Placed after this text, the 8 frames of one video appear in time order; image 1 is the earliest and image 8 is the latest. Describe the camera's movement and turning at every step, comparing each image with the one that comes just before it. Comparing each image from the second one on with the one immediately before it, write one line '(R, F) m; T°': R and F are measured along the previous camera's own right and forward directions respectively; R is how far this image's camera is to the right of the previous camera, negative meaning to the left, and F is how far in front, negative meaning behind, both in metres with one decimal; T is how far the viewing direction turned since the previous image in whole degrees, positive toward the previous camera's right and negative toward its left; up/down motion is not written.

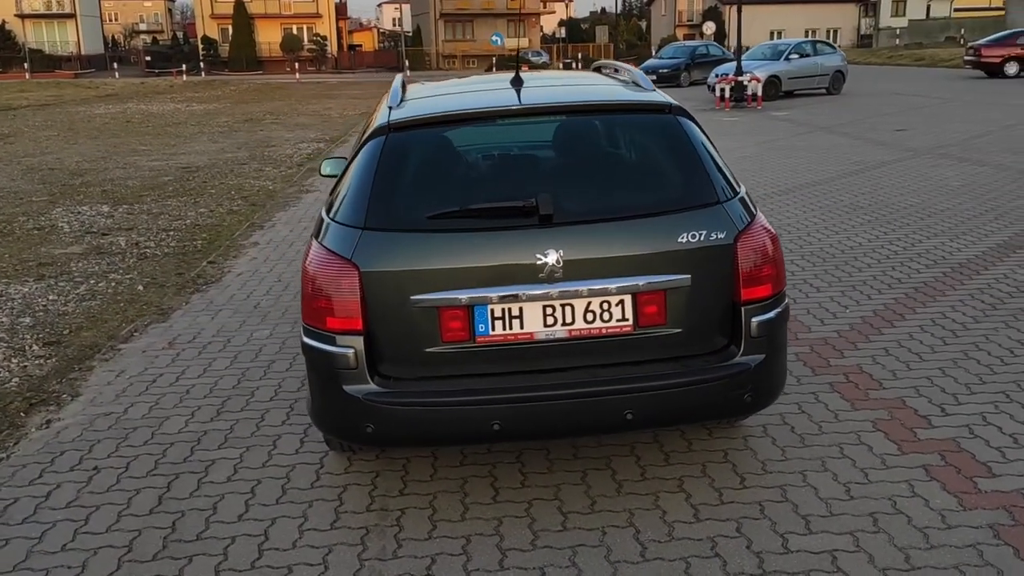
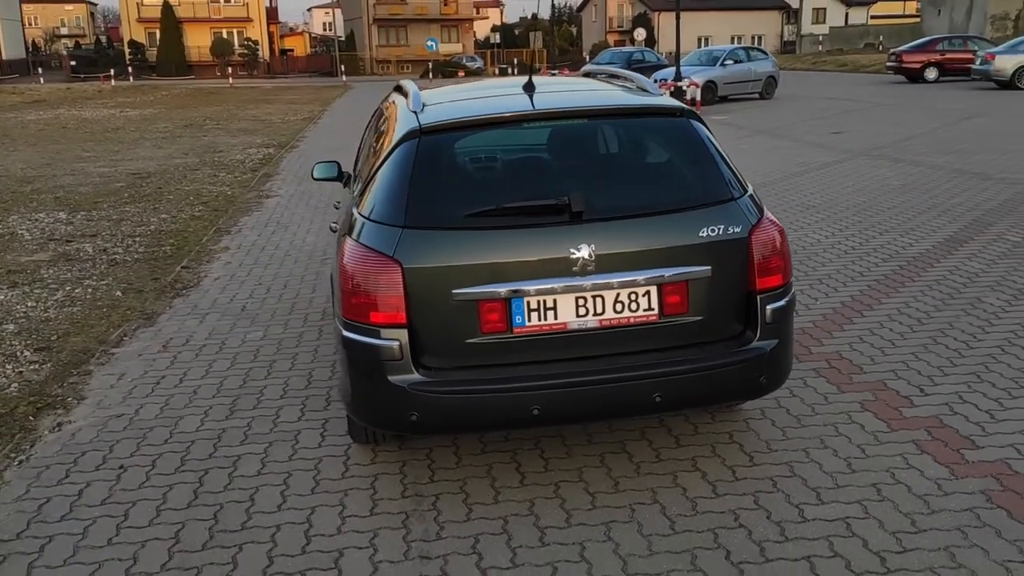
(-0.4, -0.2) m; +4°
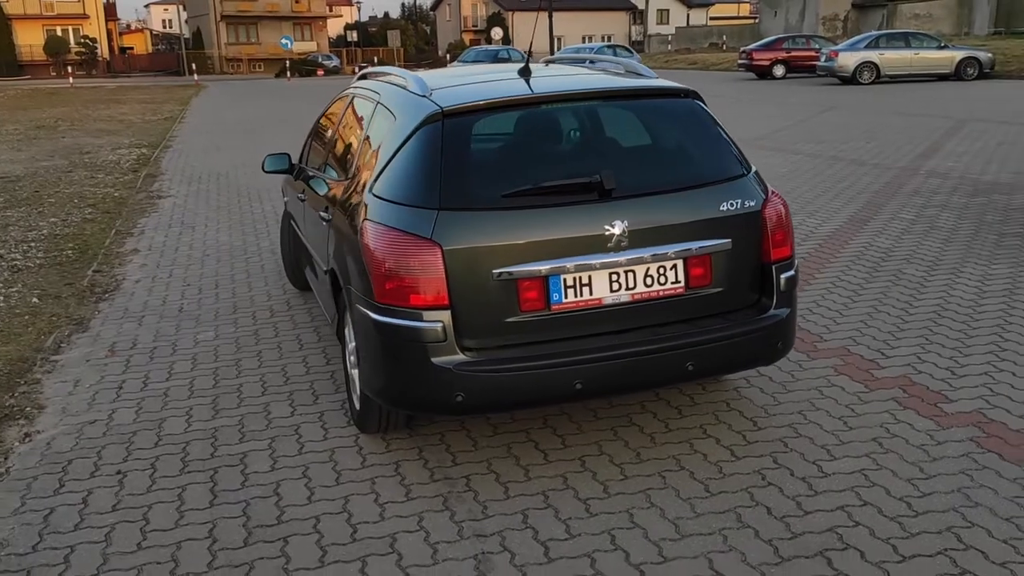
(-0.7, 0.0) m; +9°
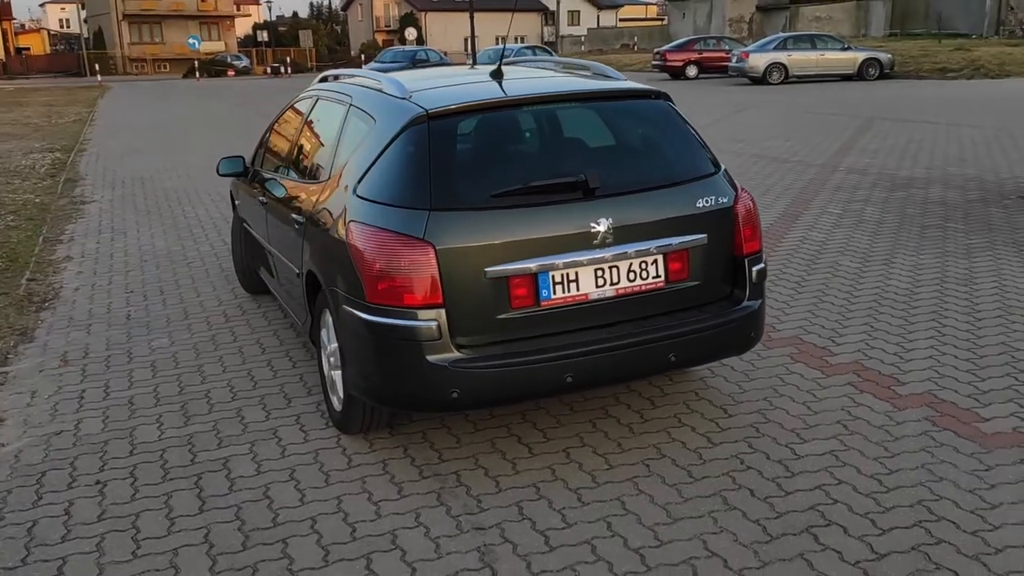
(-0.3, -0.1) m; +5°
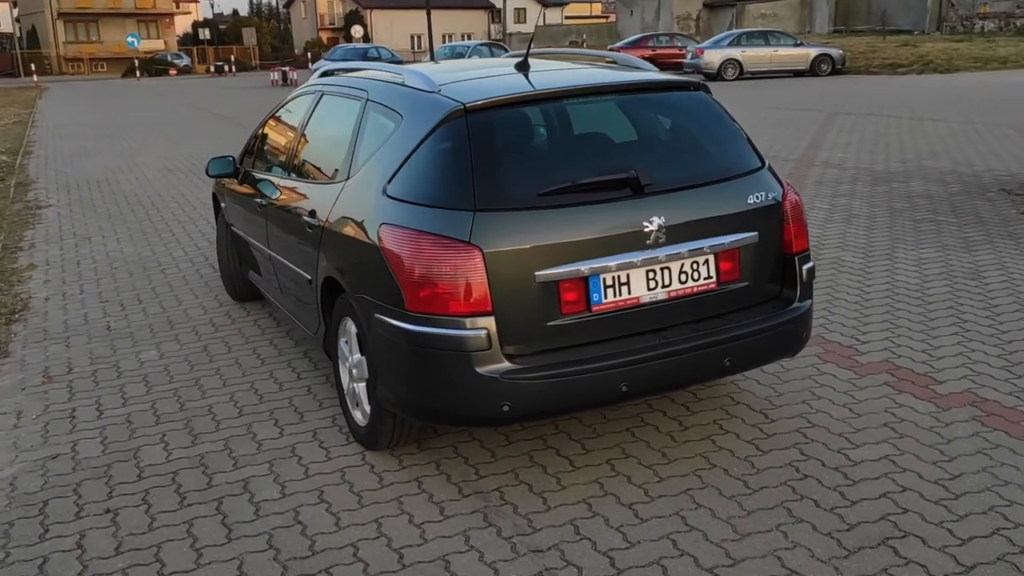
(-0.4, +0.2) m; +3°
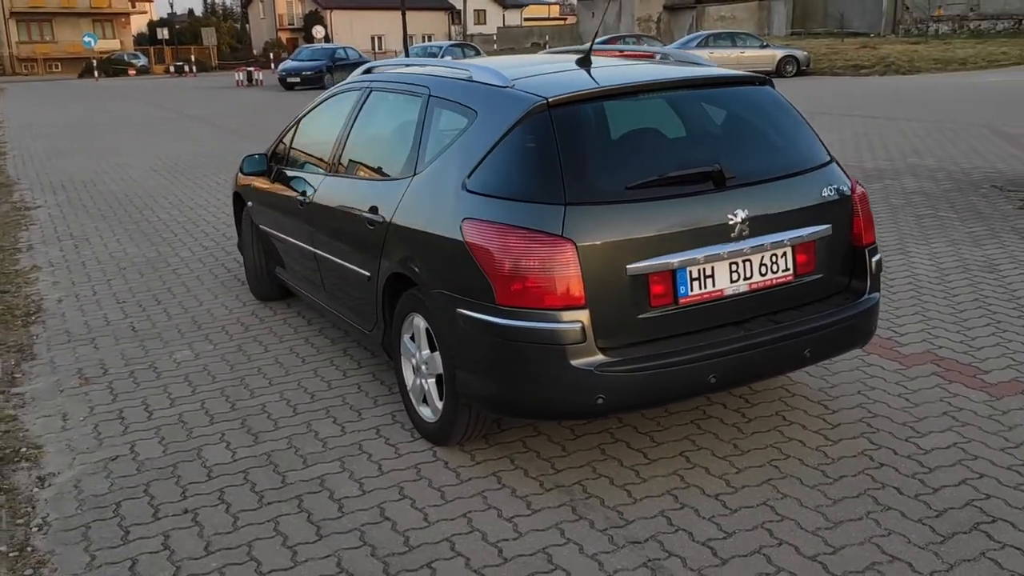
(-0.5, 0.0) m; +3°
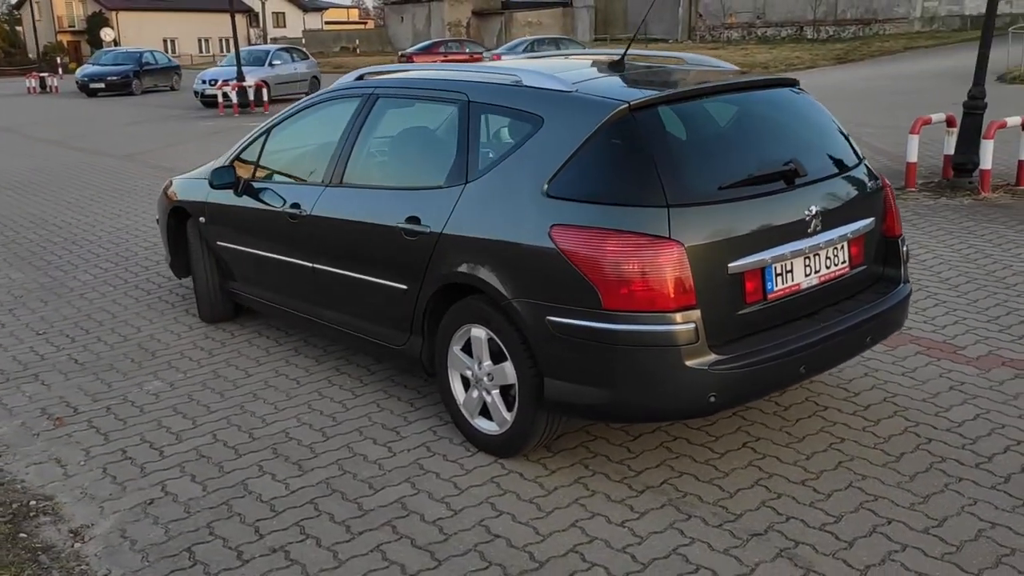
(-1.0, +0.1) m; +12°
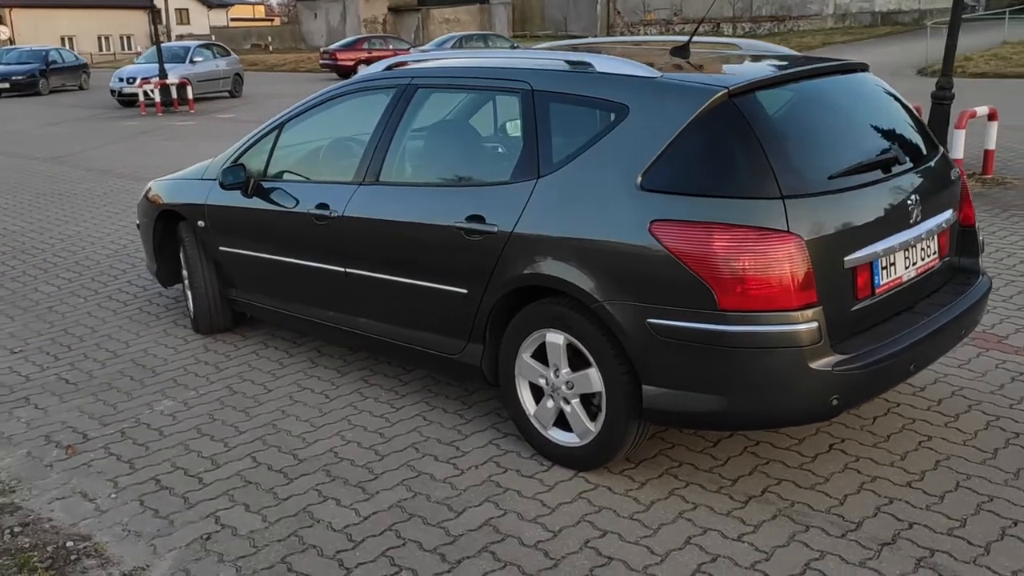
(-0.6, +0.3) m; +5°
